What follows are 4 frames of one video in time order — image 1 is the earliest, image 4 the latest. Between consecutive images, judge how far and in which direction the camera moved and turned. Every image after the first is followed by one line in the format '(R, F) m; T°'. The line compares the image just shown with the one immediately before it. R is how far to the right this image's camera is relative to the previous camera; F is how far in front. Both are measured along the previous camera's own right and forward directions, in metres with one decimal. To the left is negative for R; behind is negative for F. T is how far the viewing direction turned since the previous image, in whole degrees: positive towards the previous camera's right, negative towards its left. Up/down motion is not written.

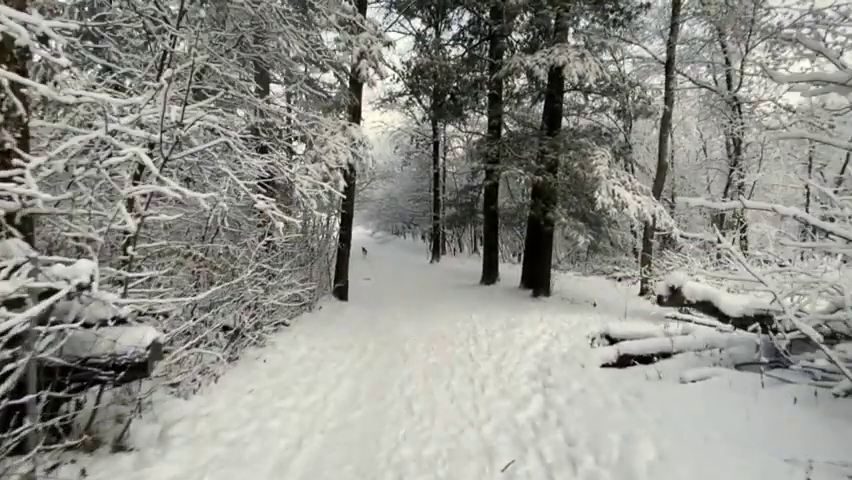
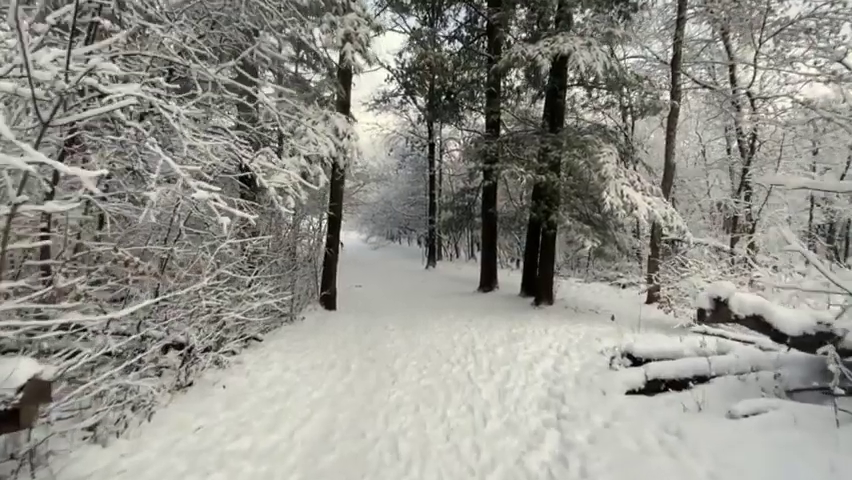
(+0.1, +0.9) m; 0°
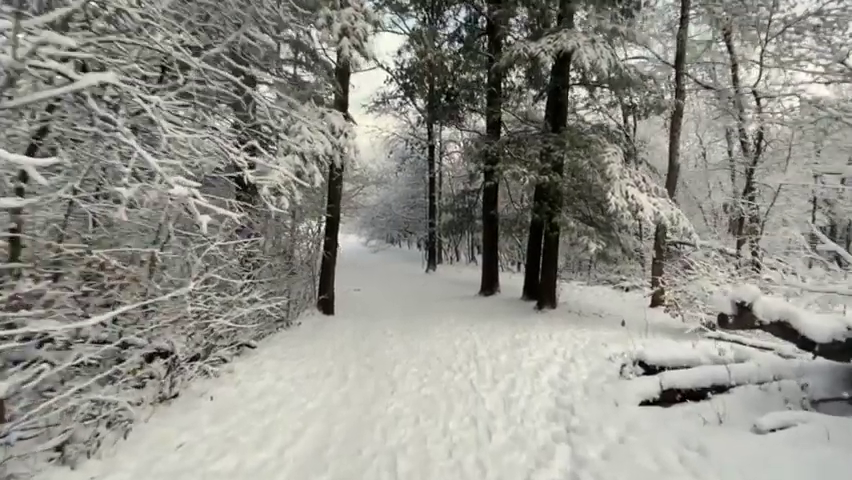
(0.0, +0.3) m; 0°
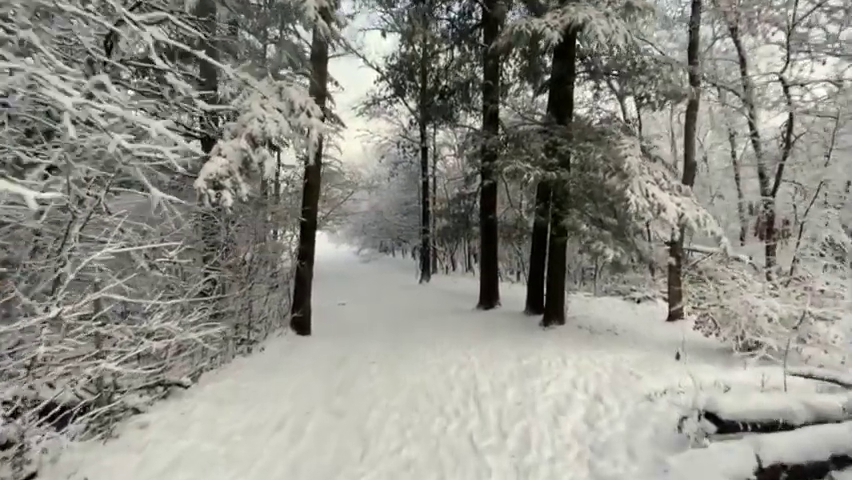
(+0.1, +1.5) m; +1°
